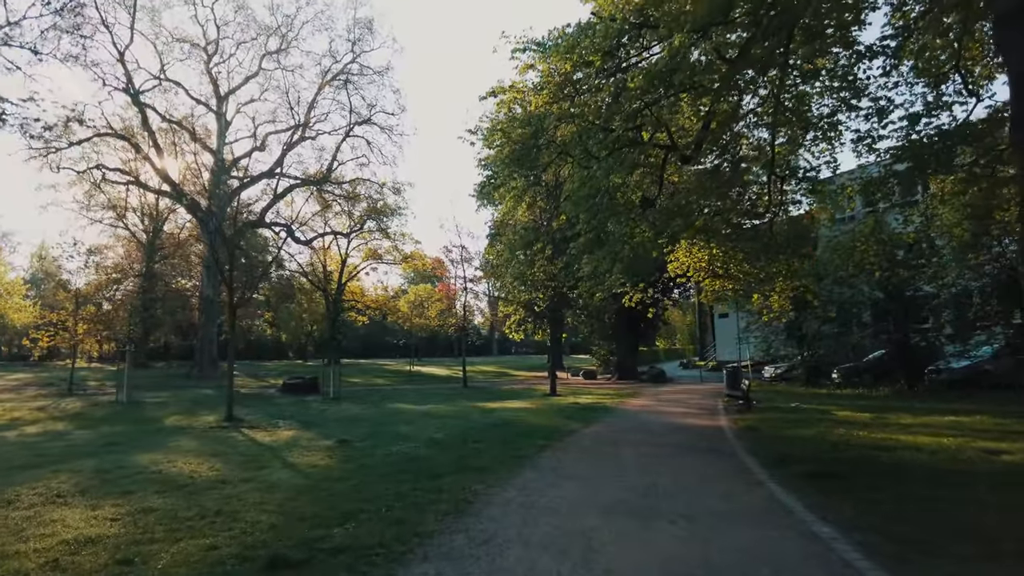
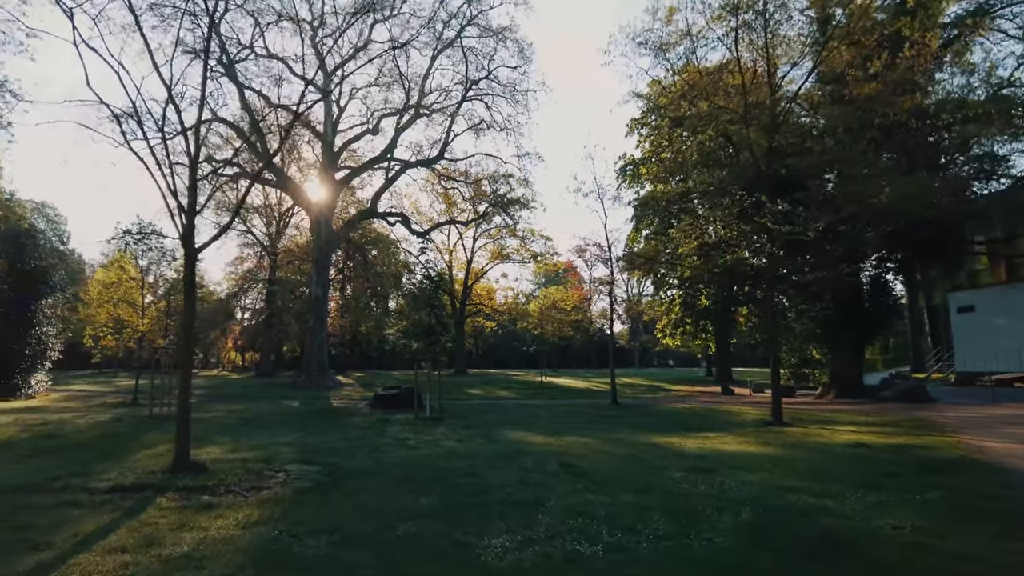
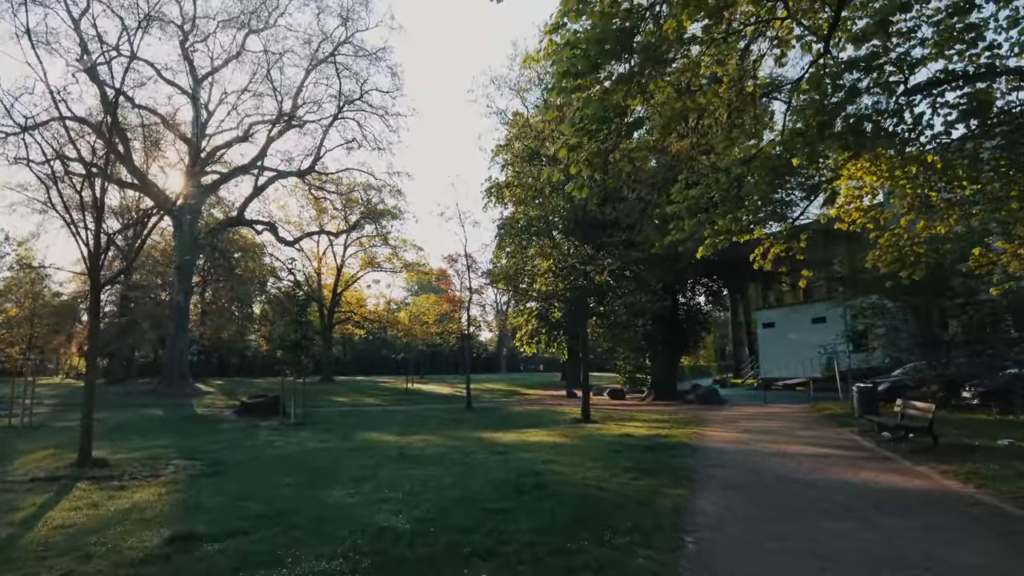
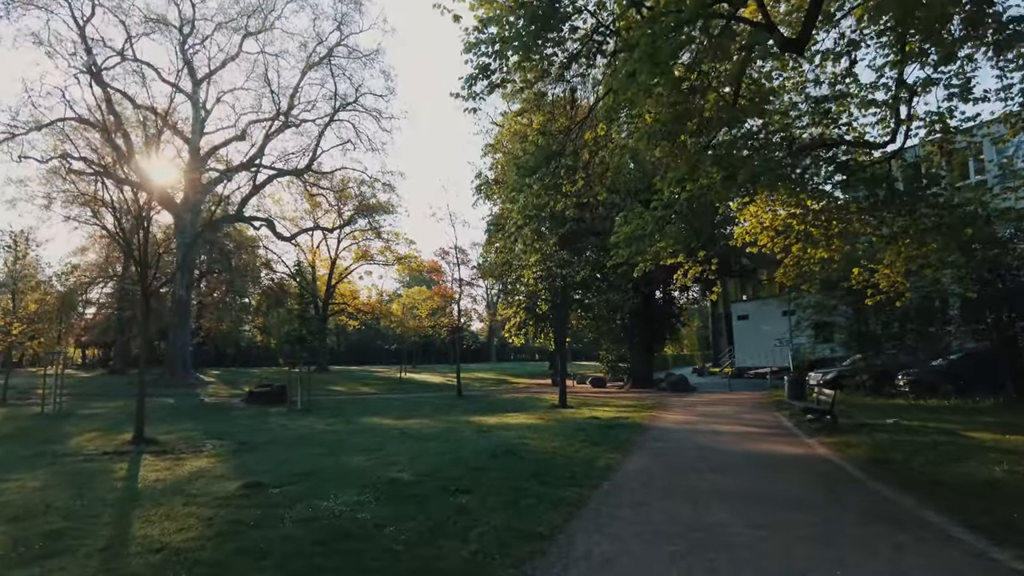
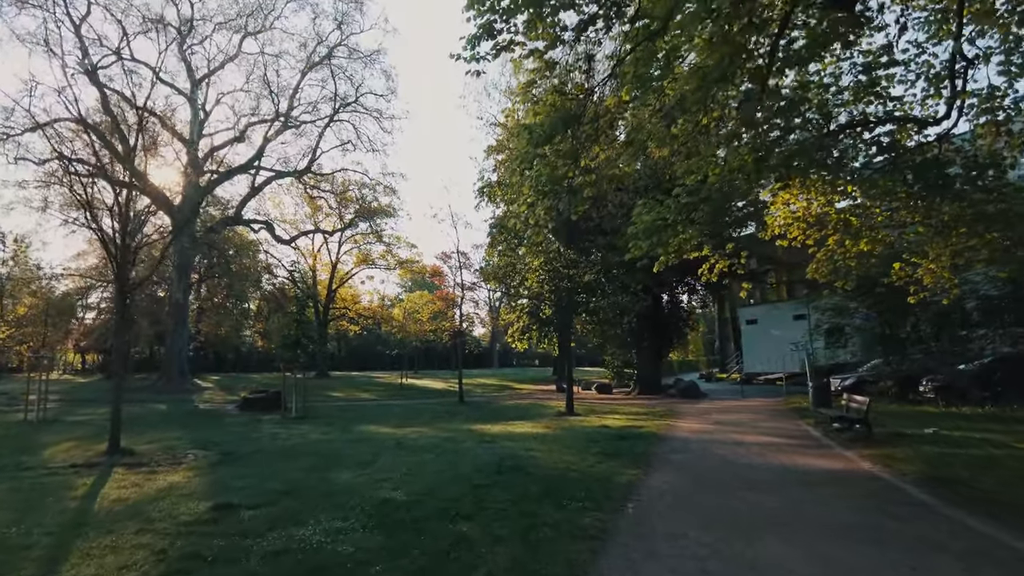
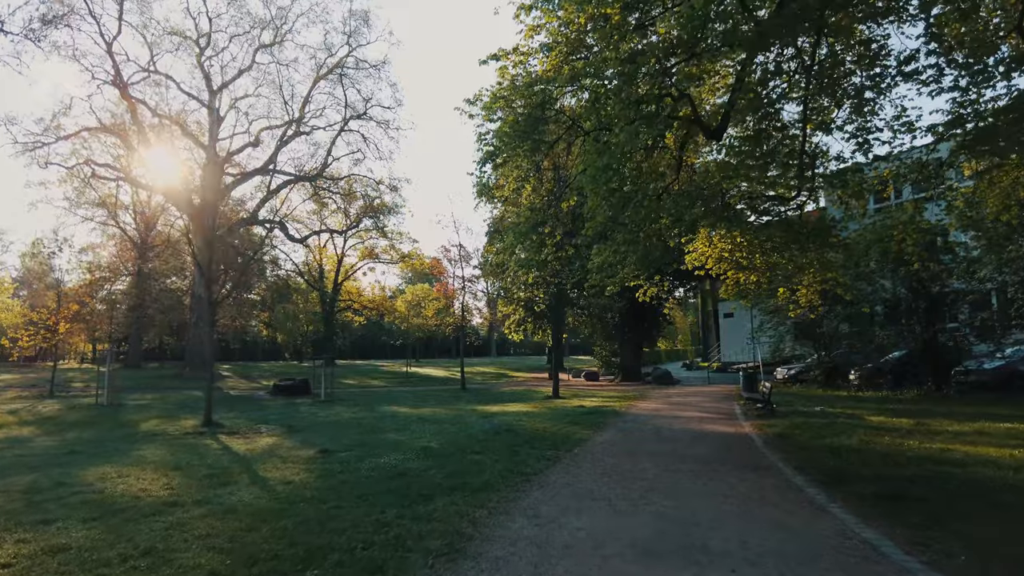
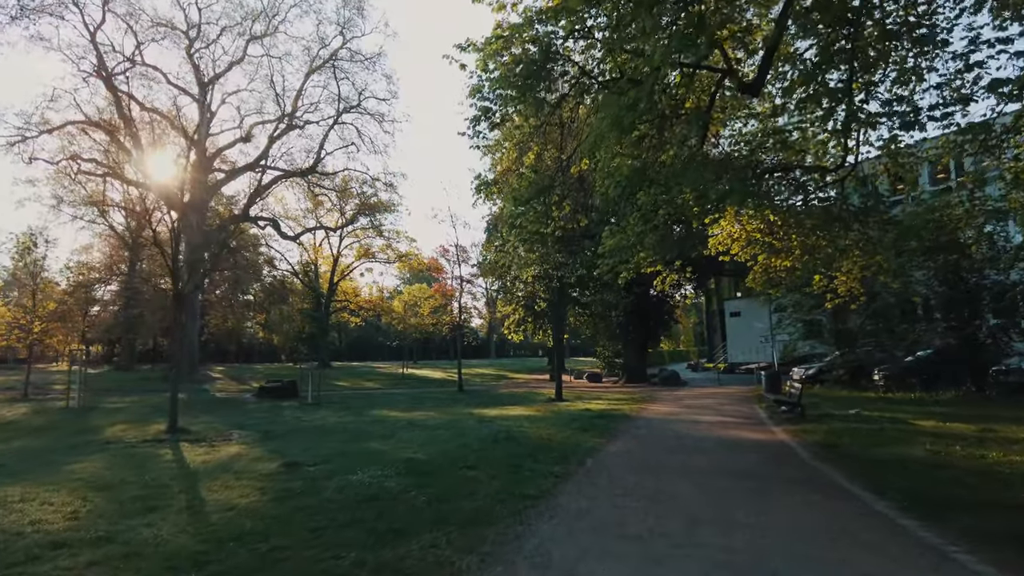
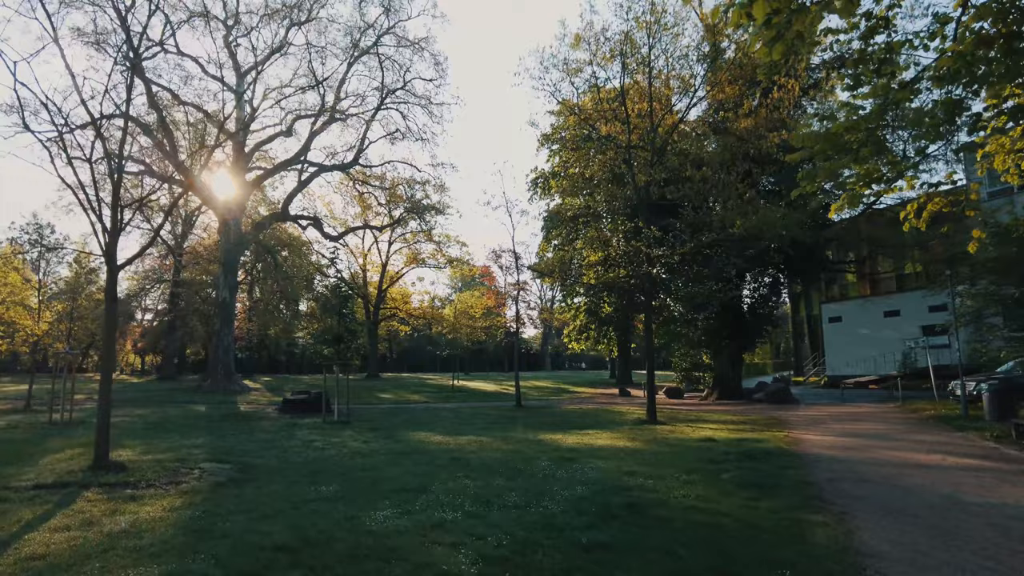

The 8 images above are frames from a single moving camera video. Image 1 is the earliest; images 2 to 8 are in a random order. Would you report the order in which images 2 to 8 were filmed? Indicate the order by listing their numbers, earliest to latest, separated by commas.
6, 7, 4, 5, 3, 8, 2
